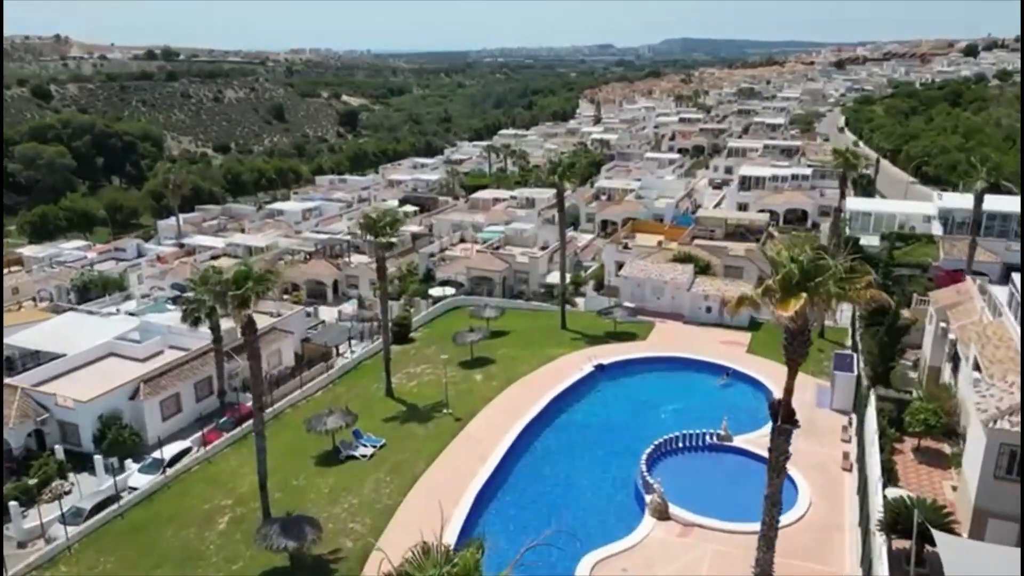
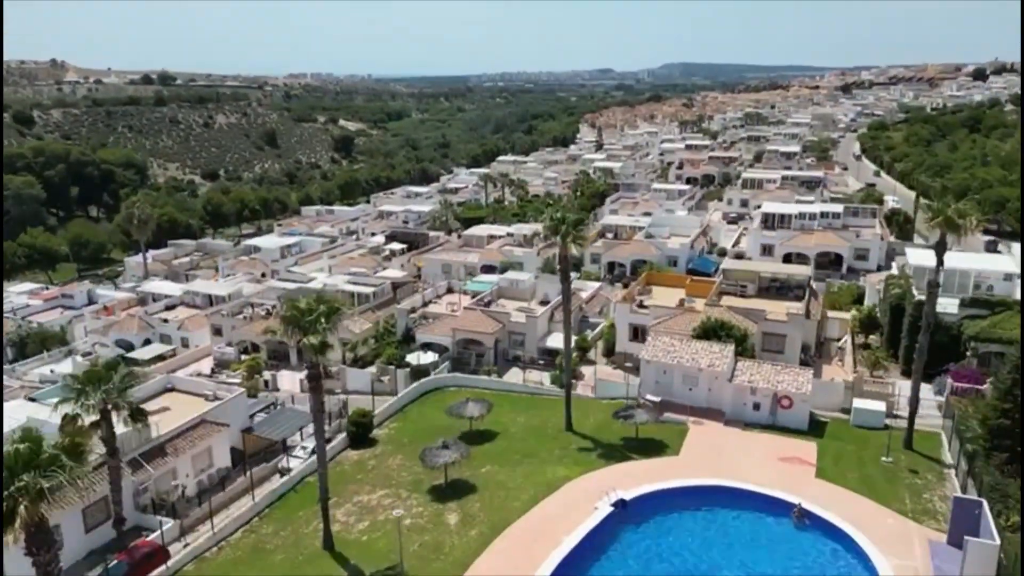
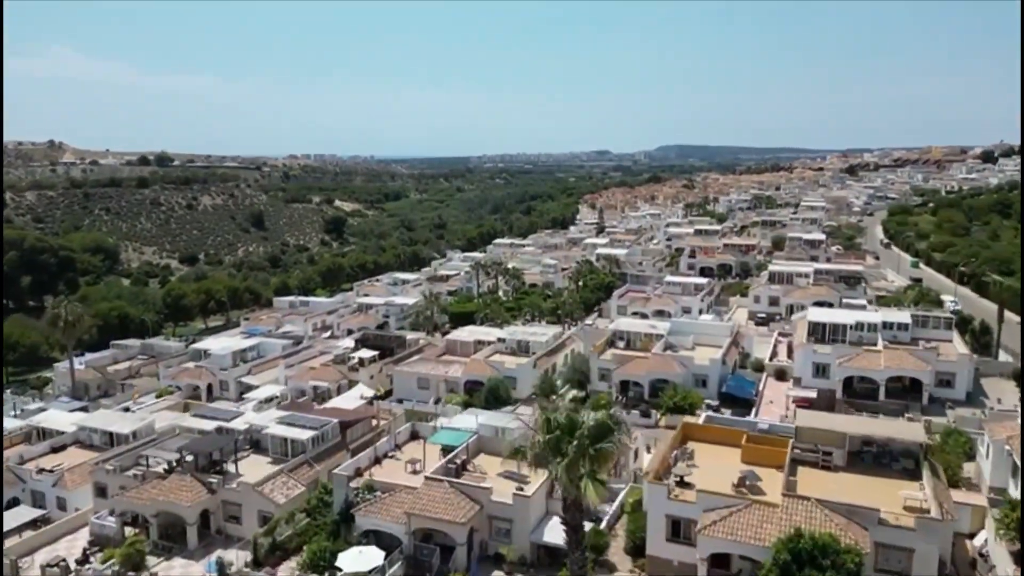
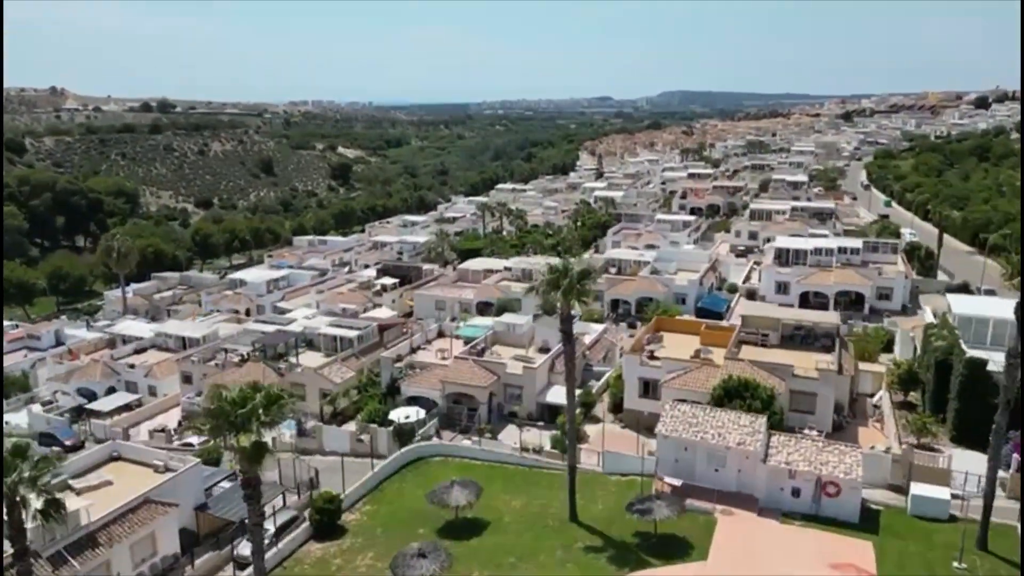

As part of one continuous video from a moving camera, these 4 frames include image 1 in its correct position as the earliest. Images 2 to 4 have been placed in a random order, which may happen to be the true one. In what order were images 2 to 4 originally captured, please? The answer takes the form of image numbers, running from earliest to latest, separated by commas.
2, 4, 3
